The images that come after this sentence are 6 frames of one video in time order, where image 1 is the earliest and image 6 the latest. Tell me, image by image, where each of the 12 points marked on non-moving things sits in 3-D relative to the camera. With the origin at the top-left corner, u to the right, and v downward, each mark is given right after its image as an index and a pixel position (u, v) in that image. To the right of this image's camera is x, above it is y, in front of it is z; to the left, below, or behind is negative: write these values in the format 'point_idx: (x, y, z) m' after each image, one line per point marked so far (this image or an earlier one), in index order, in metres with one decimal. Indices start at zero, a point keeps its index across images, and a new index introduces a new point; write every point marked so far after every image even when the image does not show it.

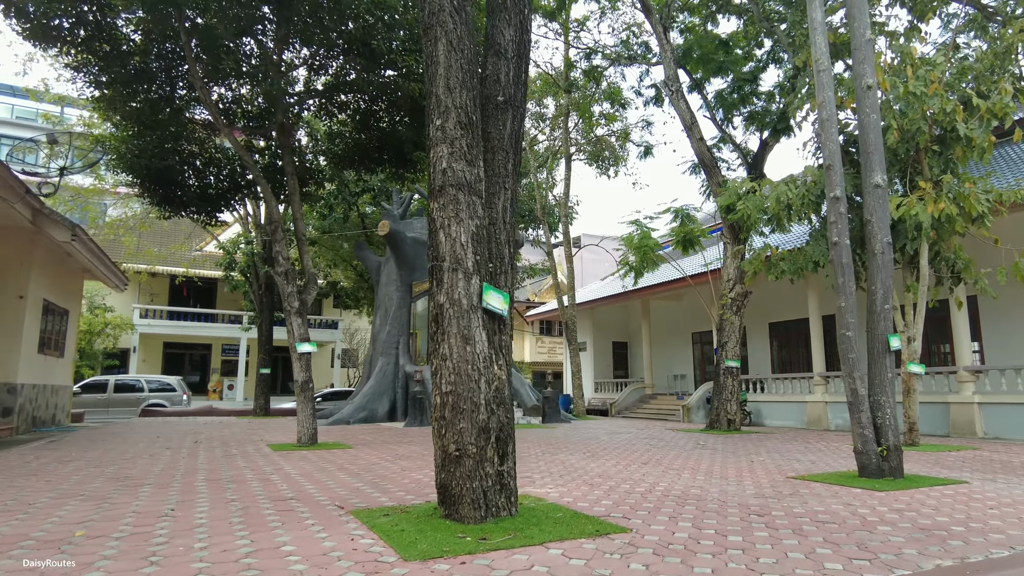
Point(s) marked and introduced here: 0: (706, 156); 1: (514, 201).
0: (+3.9, +2.7, +12.9) m
1: (0.0, +0.6, +4.3) m
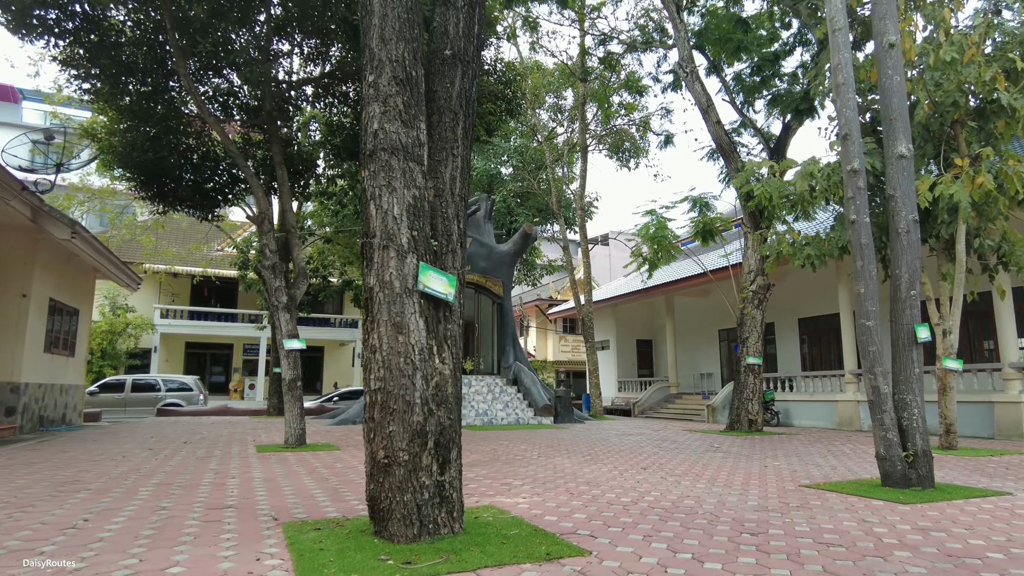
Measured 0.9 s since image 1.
0: (+4.0, +2.8, +12.2) m
1: (-0.3, +0.7, +3.8) m
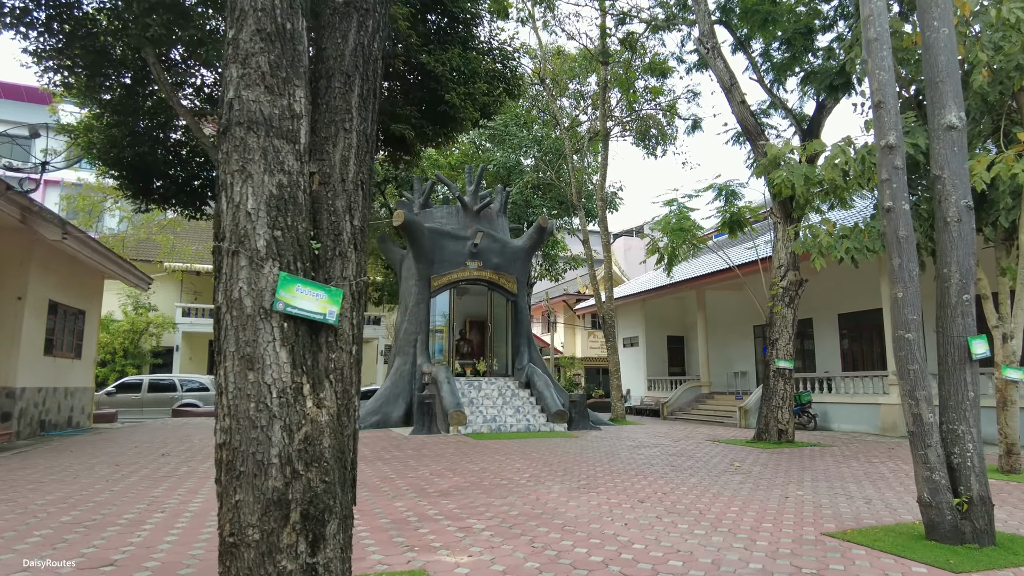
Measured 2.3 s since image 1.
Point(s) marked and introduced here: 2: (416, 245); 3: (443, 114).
0: (+4.1, +2.9, +11.0) m
1: (-0.7, +0.6, +2.9) m
2: (-2.3, +1.0, +15.1) m
3: (-1.0, +2.4, +8.8) m
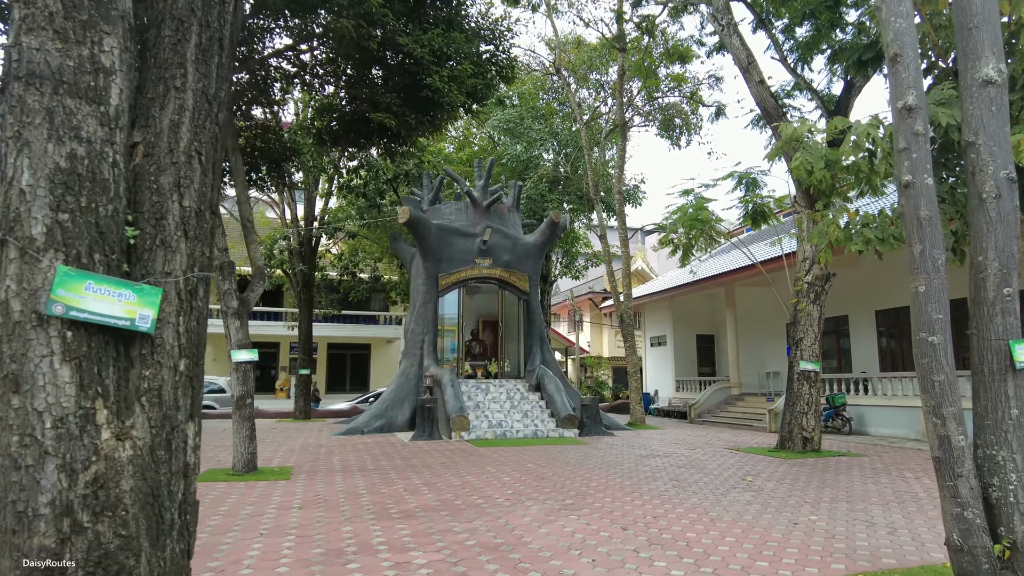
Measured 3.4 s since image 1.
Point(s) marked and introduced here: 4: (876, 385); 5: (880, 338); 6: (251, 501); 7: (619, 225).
0: (+4.1, +2.9, +10.2) m
1: (-1.1, +0.6, +2.3) m
2: (-2.0, +1.0, +14.6) m
3: (-1.1, +2.4, +8.2) m
4: (+8.0, -2.1, +14.1) m
5: (+8.7, -1.2, +15.2) m
6: (-2.4, -2.0, +6.0) m
7: (+3.0, +1.7, +17.9) m
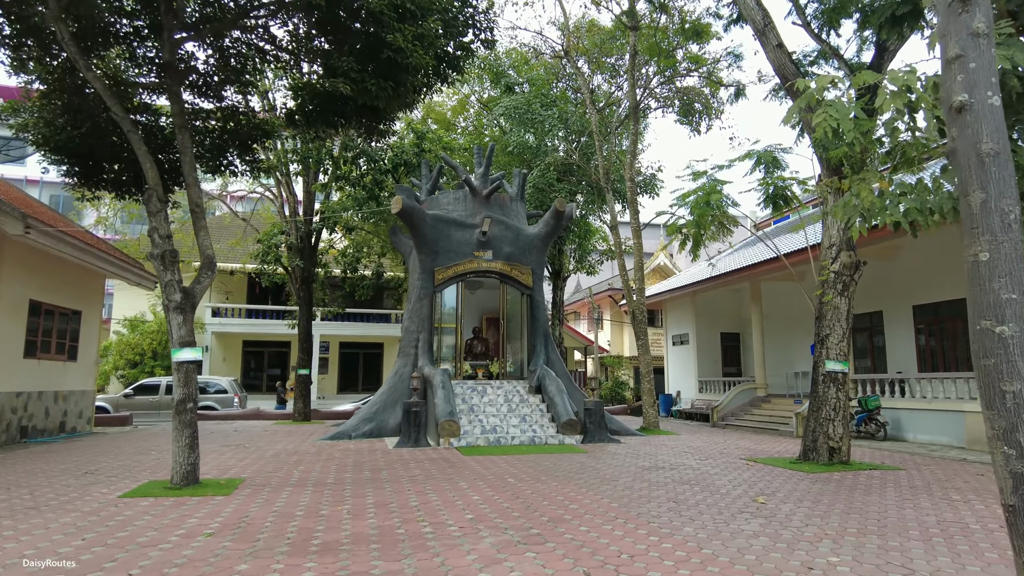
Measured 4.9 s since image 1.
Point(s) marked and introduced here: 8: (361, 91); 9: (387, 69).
0: (+3.9, +3.1, +9.0) m
1: (-1.6, +0.7, +1.4) m
2: (-2.0, +1.1, +13.7) m
3: (-1.4, +2.5, +7.3) m
4: (+8.0, -2.0, +12.7) m
5: (+8.8, -1.0, +13.9) m
6: (-2.7, -1.9, +5.1) m
7: (+3.2, +1.9, +16.8) m
8: (-1.7, +2.3, +7.3) m
9: (-1.4, +2.5, +7.3) m
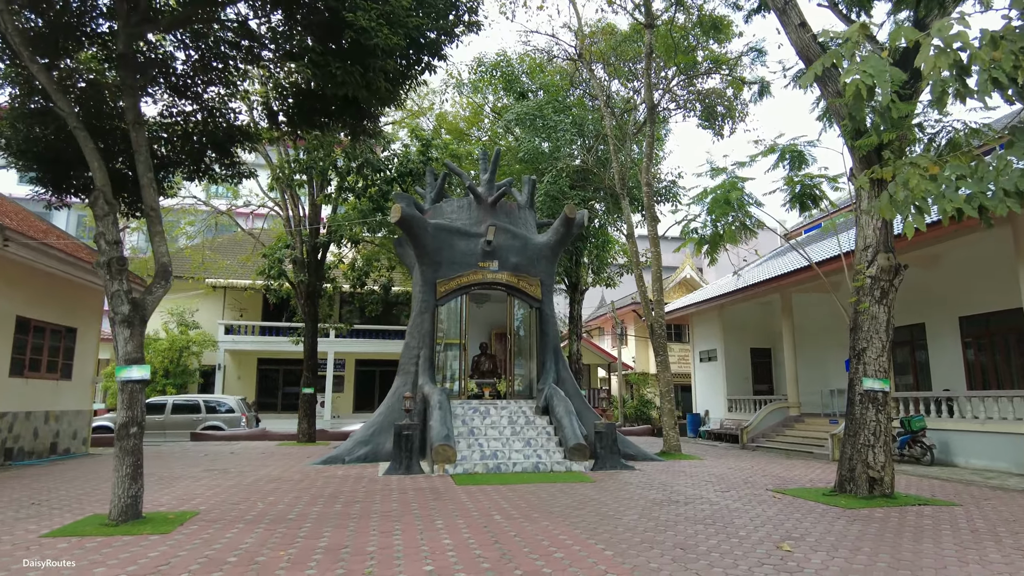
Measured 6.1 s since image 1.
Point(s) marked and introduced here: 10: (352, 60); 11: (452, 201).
0: (+3.8, +3.0, +8.0) m
1: (-2.0, +0.8, +0.6) m
2: (-1.9, +0.9, +12.9) m
3: (-1.5, +2.5, +6.5) m
4: (+8.1, -2.1, +11.4) m
5: (+8.9, -1.2, +12.6) m
6: (-3.0, -1.9, +4.3) m
7: (+3.4, +1.6, +15.8) m
8: (-1.9, +2.2, +6.6) m
9: (-1.6, +2.4, +6.6) m
10: (-1.6, +2.4, +6.7) m
11: (-1.3, +1.9, +14.0) m
